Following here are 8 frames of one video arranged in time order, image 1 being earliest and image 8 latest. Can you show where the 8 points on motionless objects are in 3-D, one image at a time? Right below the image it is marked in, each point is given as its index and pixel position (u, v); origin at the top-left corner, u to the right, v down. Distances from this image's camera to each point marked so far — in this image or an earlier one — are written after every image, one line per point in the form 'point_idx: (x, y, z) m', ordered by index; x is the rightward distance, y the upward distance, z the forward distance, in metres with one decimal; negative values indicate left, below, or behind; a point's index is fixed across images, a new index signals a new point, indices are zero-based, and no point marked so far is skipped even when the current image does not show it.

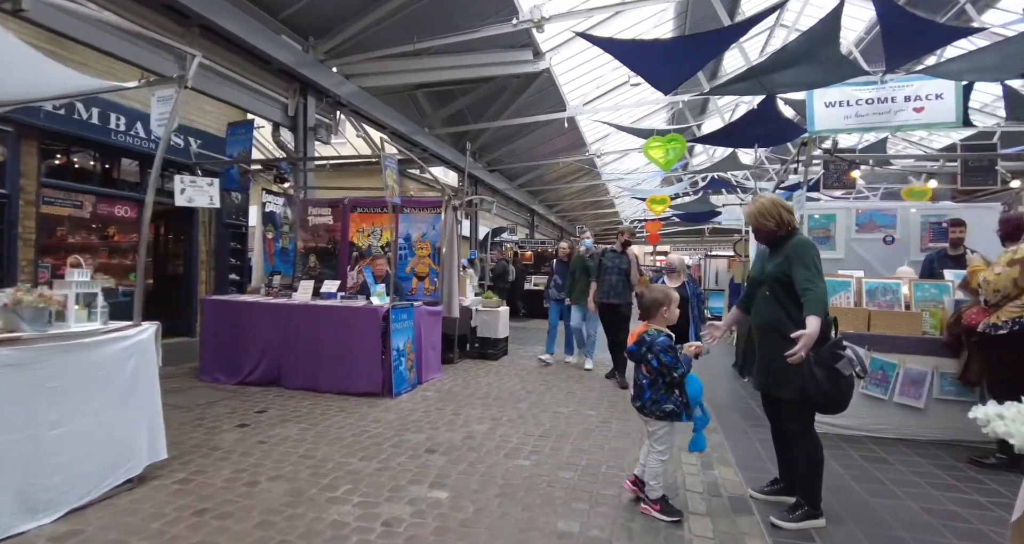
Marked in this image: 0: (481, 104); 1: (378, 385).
0: (-0.9, +4.7, +13.8) m
1: (-1.7, -1.4, +6.2) m
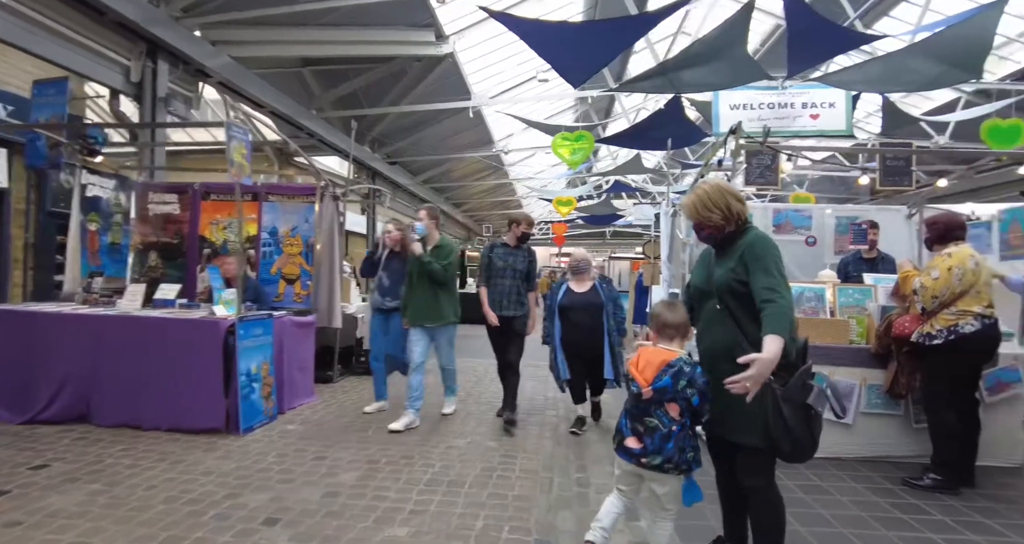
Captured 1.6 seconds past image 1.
0: (-3.4, +4.7, +12.4) m
1: (-2.8, -1.4, +4.8) m
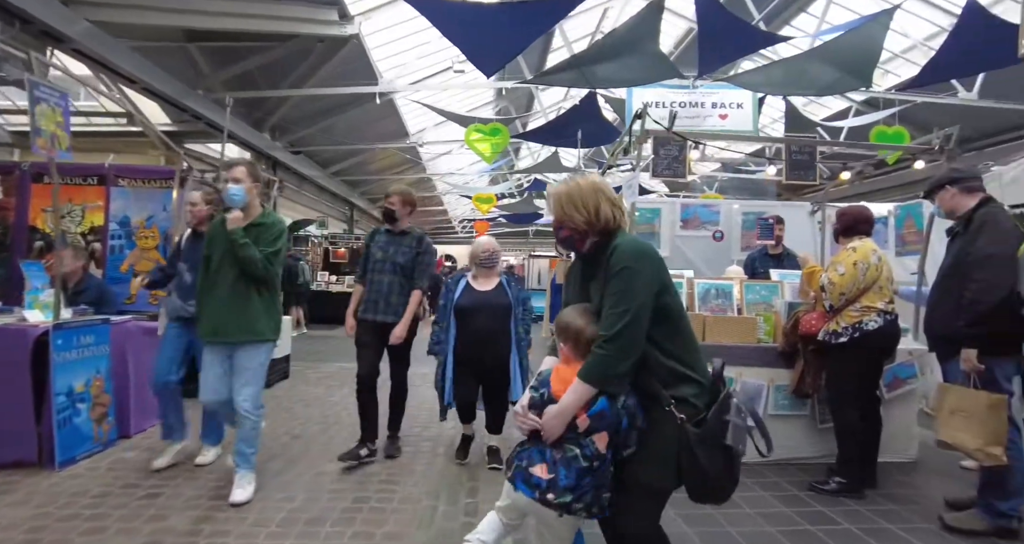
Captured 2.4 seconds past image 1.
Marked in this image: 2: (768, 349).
0: (-5.4, +4.7, +11.3) m
1: (-3.7, -1.4, +3.8) m
2: (+1.8, -0.6, +3.6) m
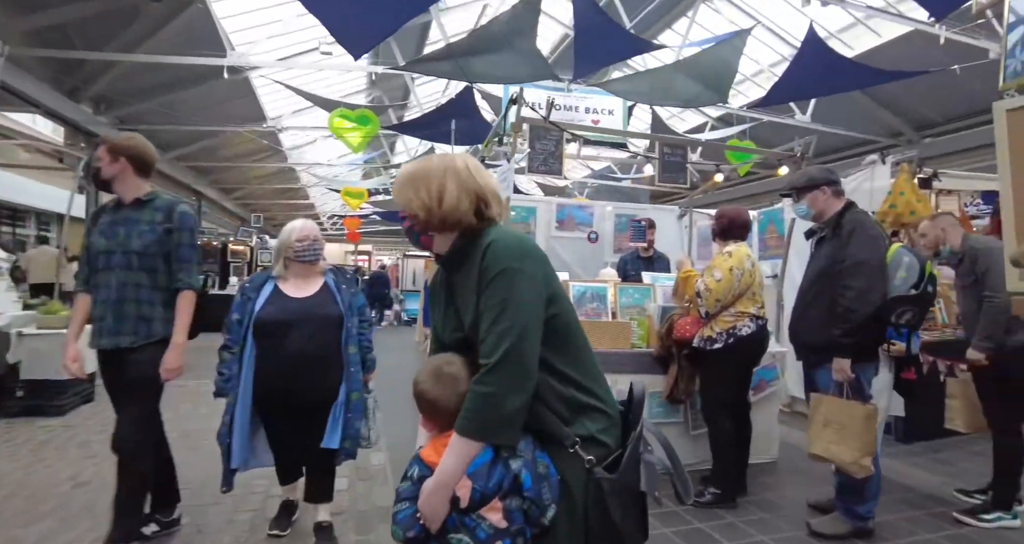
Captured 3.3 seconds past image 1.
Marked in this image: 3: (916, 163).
0: (-7.9, +4.7, +9.2) m
1: (-4.6, -1.4, +2.3) m
2: (+0.9, -0.6, +3.4) m
3: (+3.3, +0.9, +4.0) m
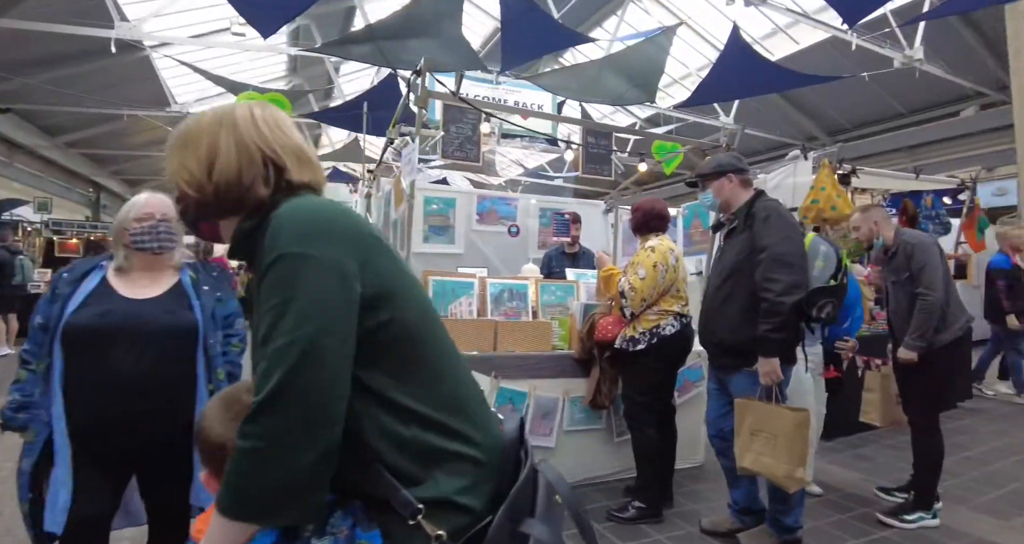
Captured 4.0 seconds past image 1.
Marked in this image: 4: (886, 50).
0: (-9.1, +4.7, +7.8) m
1: (-5.0, -1.4, +1.4) m
2: (+0.3, -0.5, +3.1) m
3: (+2.7, +0.9, +4.1) m
4: (+5.6, +3.4, +7.4) m
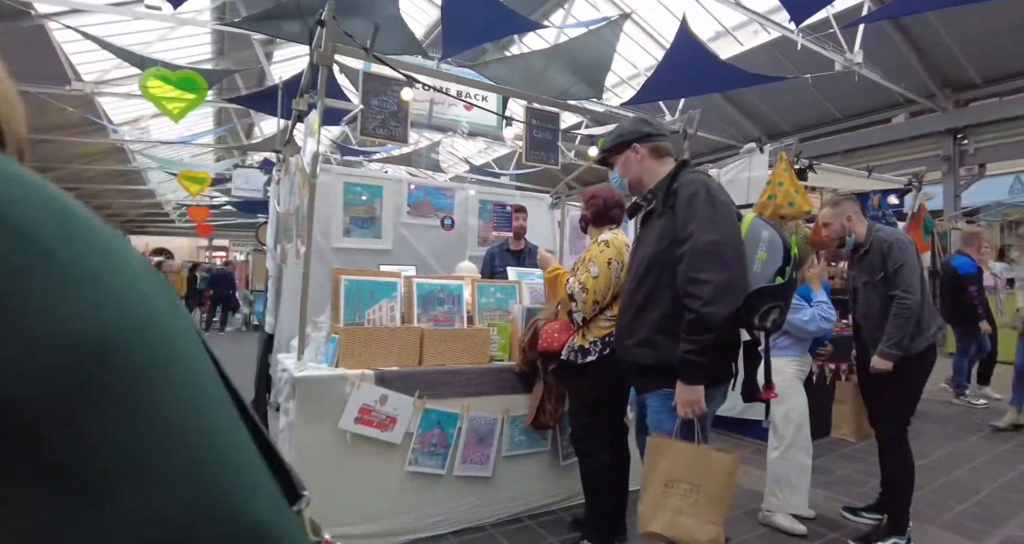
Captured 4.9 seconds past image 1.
0: (-9.9, +4.7, +6.4) m
1: (-5.1, -1.3, +0.4) m
2: (0.0, -0.5, +2.7) m
3: (+2.2, +0.9, +3.9) m
4: (+4.8, +3.3, +7.5) m
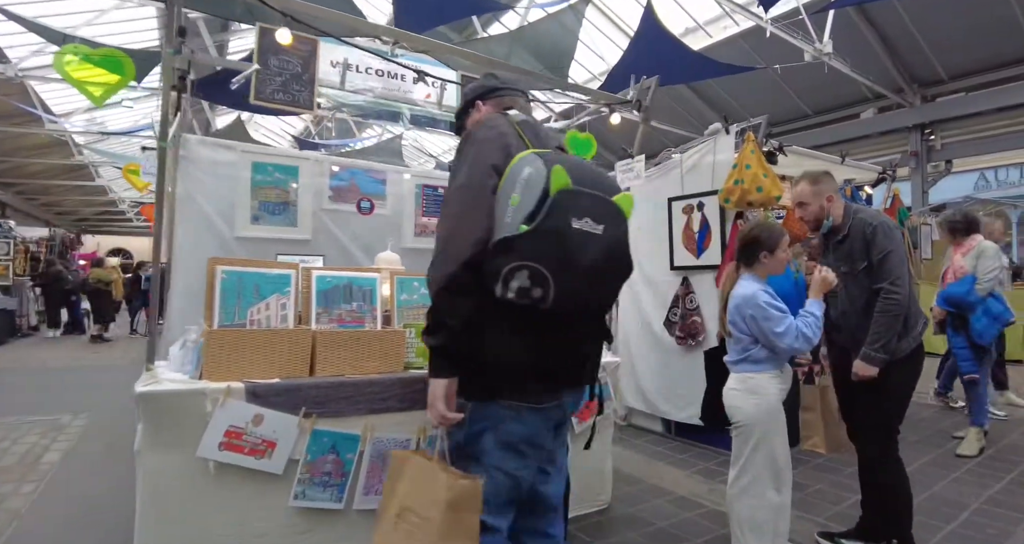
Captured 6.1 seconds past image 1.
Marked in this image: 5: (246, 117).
0: (-10.4, +4.7, +5.5) m
1: (-5.4, -1.3, -0.3) m
2: (-0.4, -0.5, +2.2) m
3: (+1.8, +1.0, +3.5) m
4: (+4.2, +3.4, +7.2) m
5: (-6.3, +3.7, +11.6) m
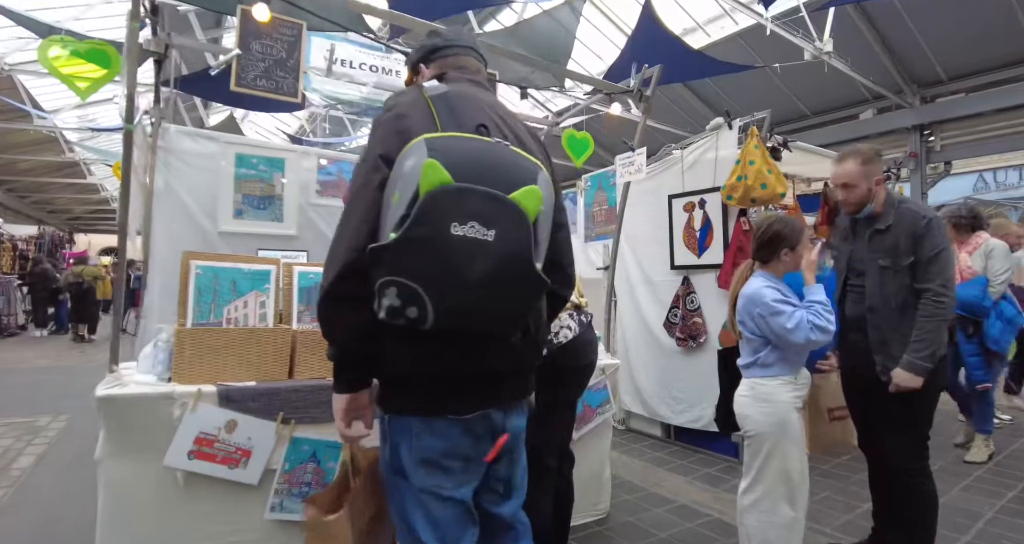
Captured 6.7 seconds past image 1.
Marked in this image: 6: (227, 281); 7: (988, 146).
0: (-10.5, +4.8, +5.3) m
1: (-5.4, -1.3, -0.4) m
2: (-0.4, -0.5, +2.1) m
3: (+1.7, +1.0, +3.4) m
4: (+4.2, +3.4, +7.2) m
5: (-6.3, +3.7, +11.5) m
6: (-1.1, 0.0, +2.0) m
7: (+8.2, +2.2, +8.5) m
